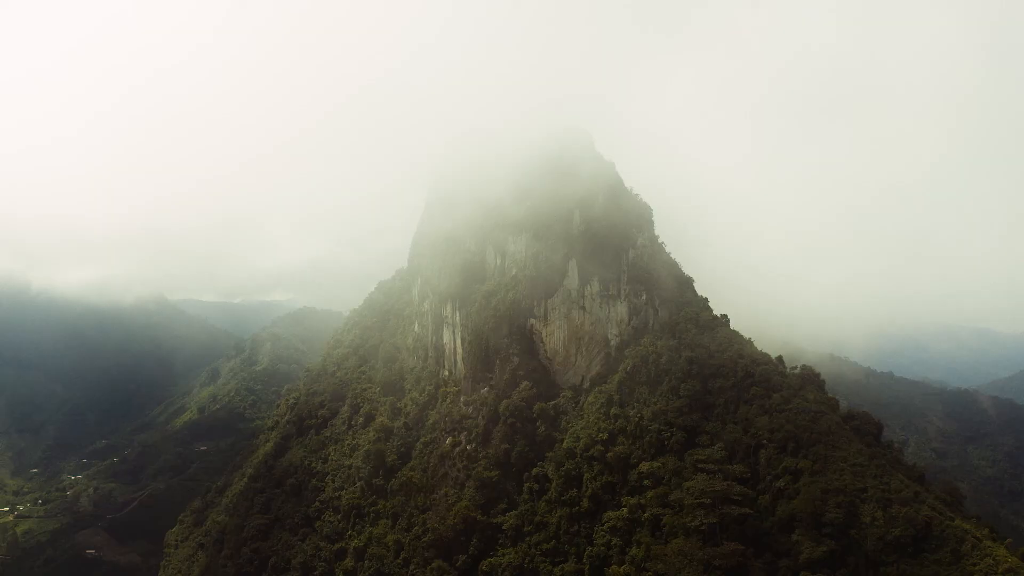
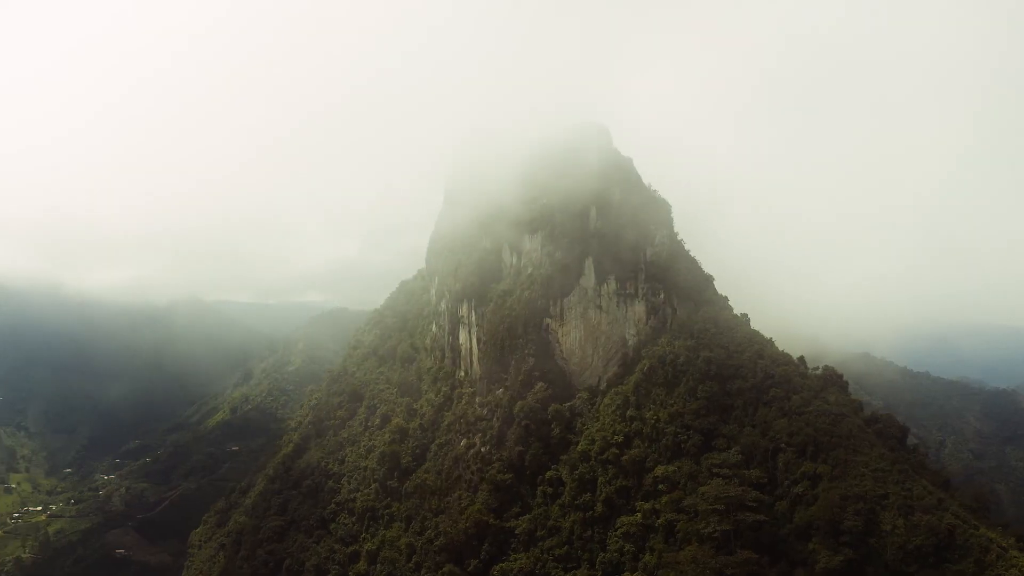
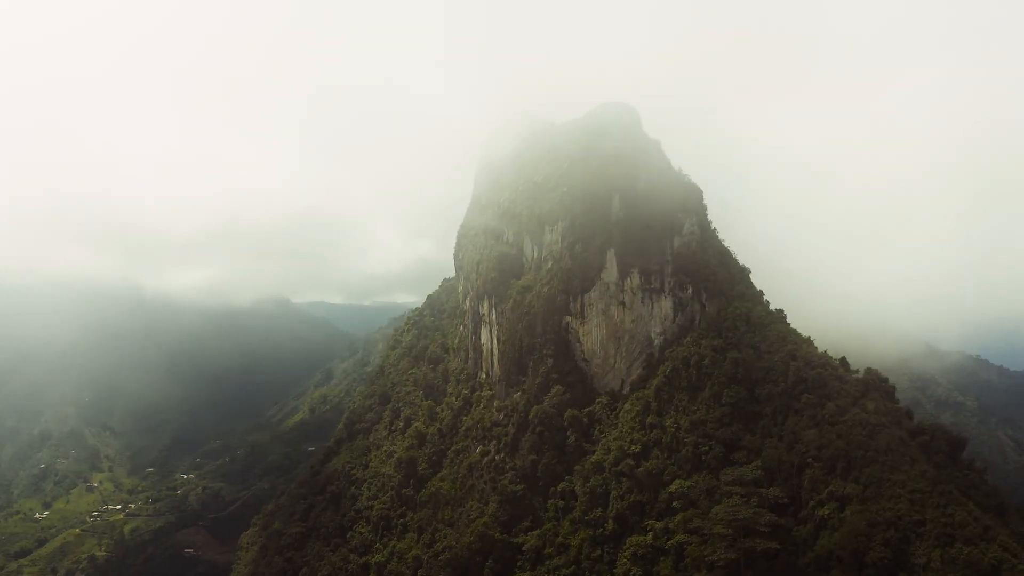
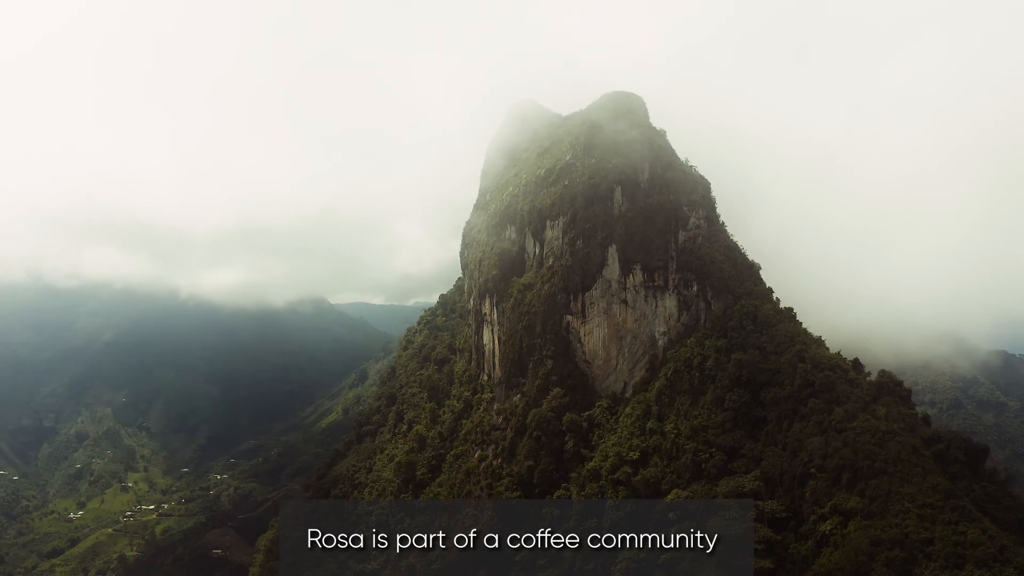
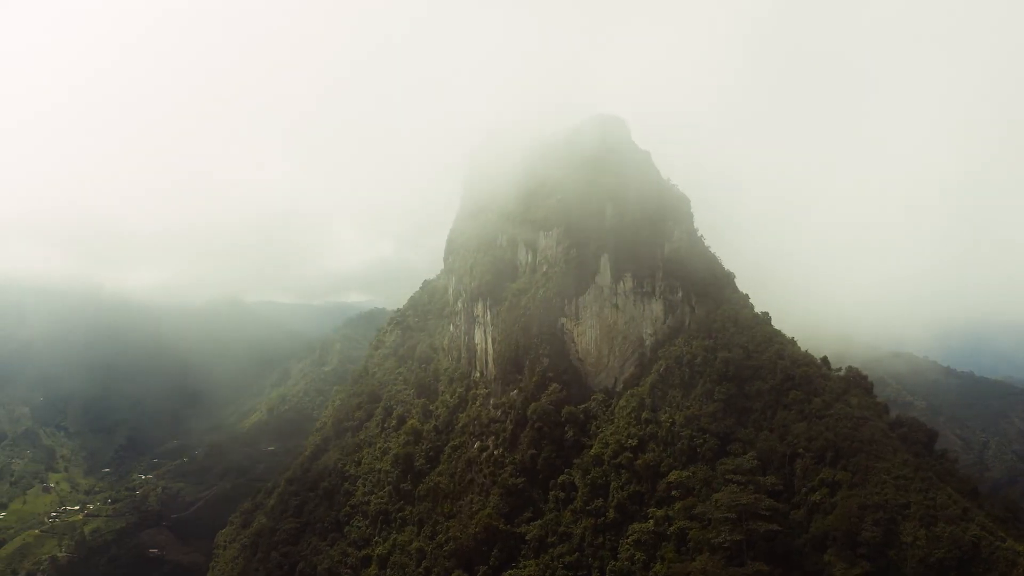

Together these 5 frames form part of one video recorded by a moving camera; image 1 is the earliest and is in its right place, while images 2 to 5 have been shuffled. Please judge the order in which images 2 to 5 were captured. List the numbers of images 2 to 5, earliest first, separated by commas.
2, 5, 3, 4
